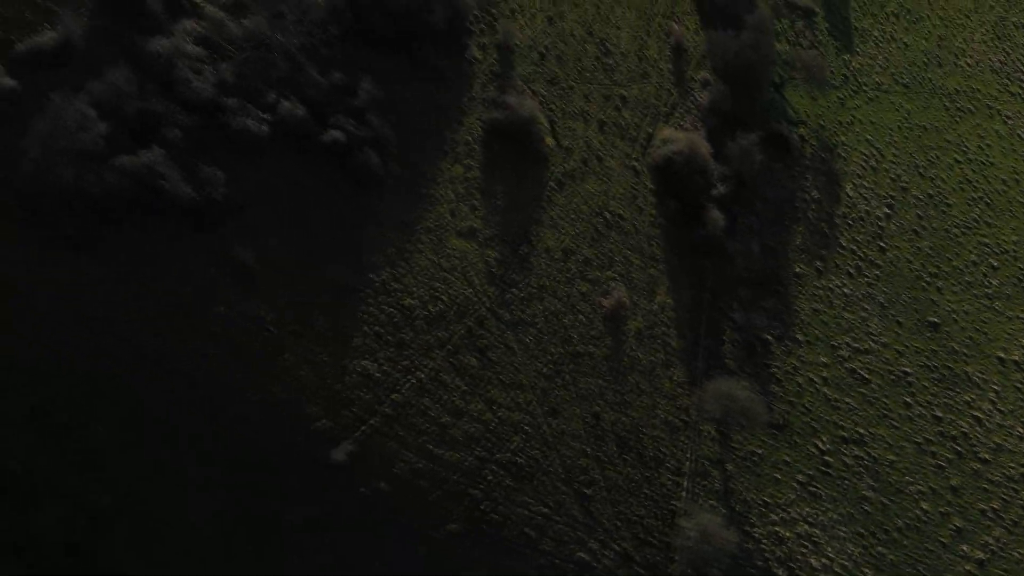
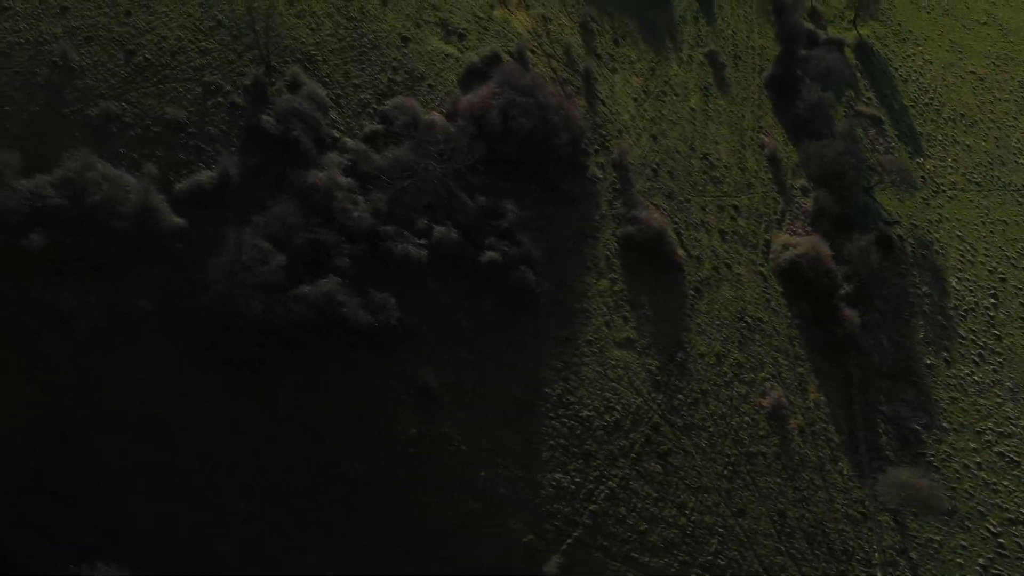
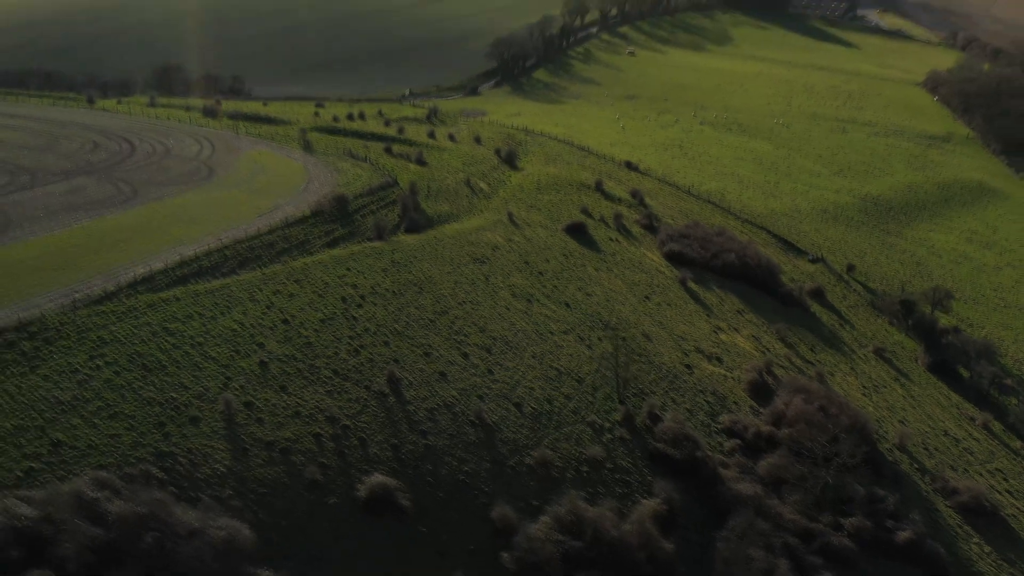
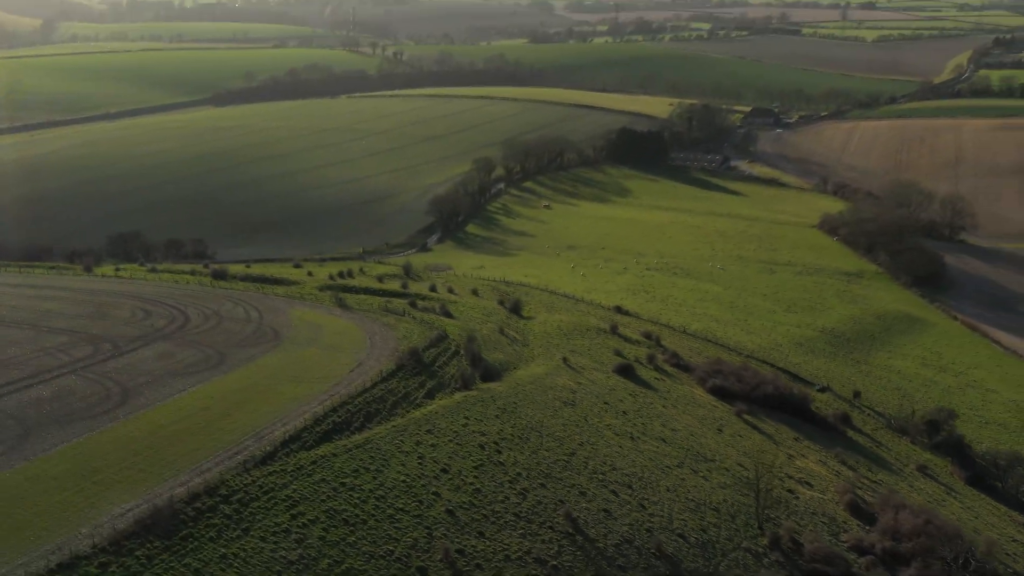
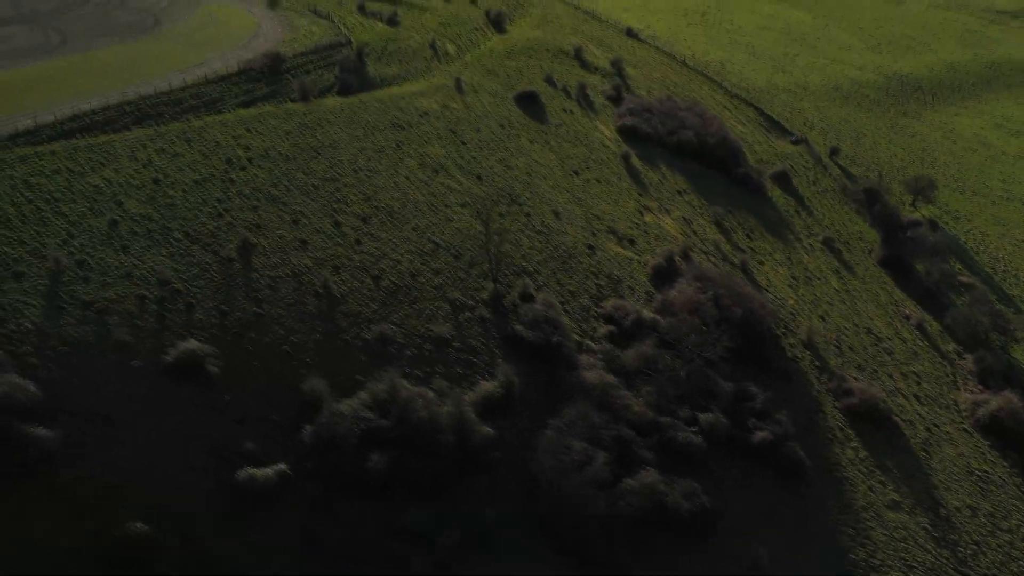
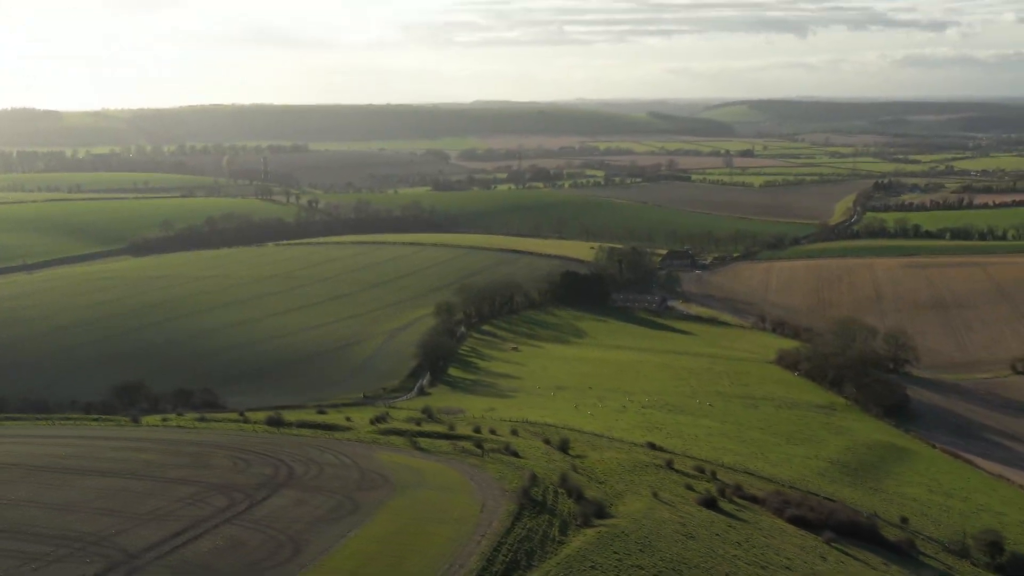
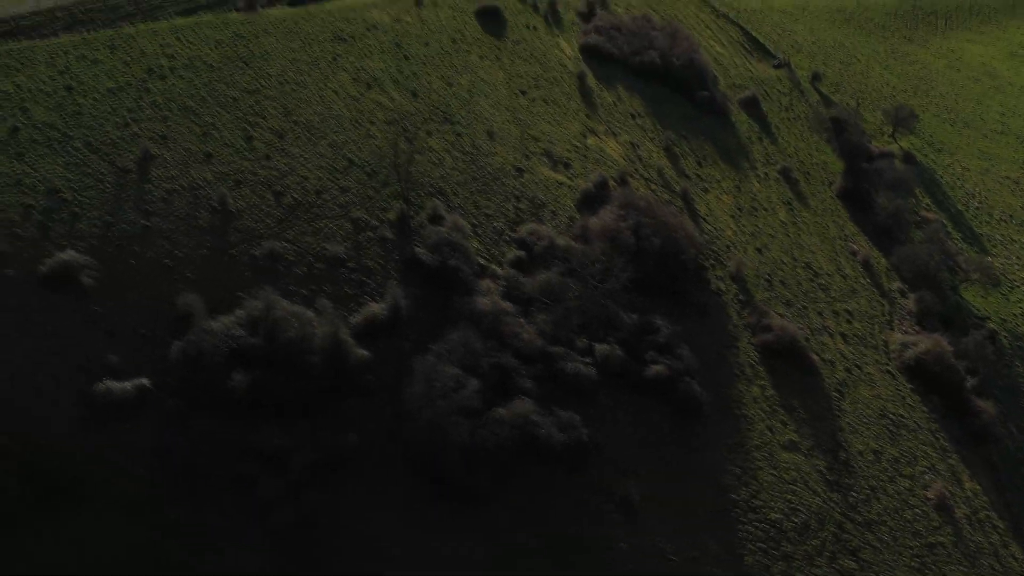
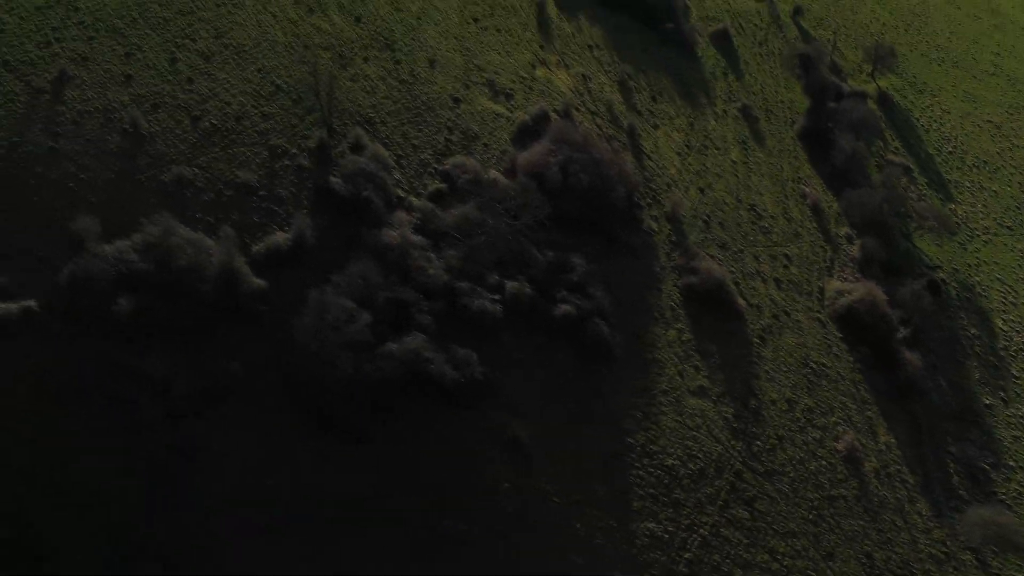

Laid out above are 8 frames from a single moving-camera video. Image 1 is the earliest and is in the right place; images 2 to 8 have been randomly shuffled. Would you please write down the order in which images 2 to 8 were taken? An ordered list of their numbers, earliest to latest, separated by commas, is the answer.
2, 8, 7, 5, 3, 4, 6
